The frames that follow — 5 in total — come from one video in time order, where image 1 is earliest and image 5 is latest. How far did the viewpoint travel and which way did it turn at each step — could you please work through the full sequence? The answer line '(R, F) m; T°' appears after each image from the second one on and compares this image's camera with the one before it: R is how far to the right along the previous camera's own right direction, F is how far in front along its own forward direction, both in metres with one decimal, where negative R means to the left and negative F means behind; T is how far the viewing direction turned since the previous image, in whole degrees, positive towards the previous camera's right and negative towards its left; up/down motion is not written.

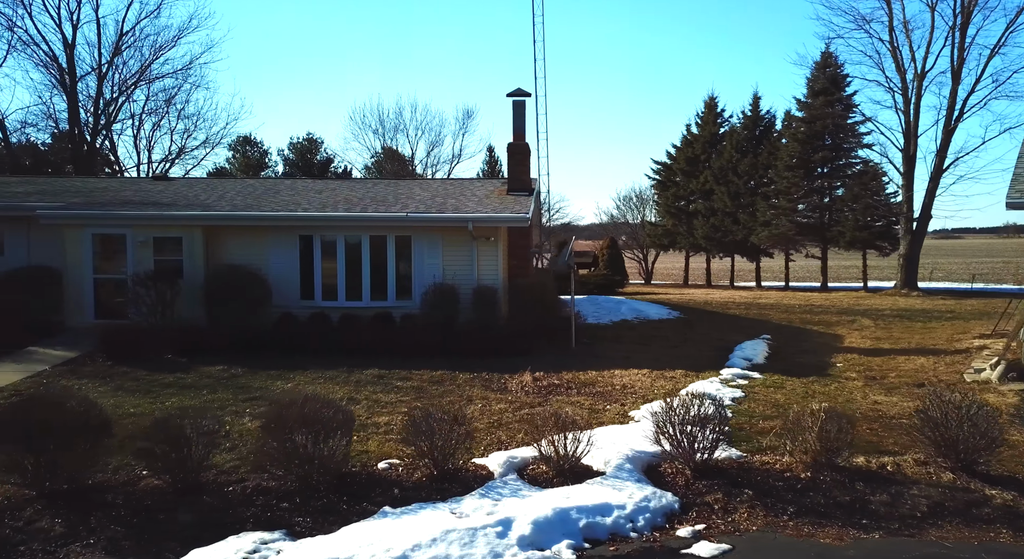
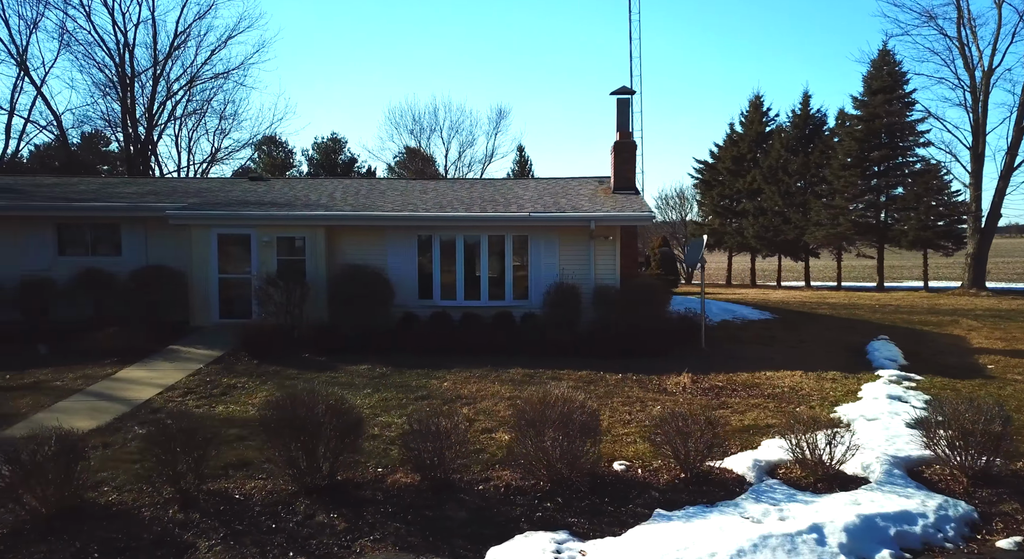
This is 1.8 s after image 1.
(-1.2, 0.0) m; -3°
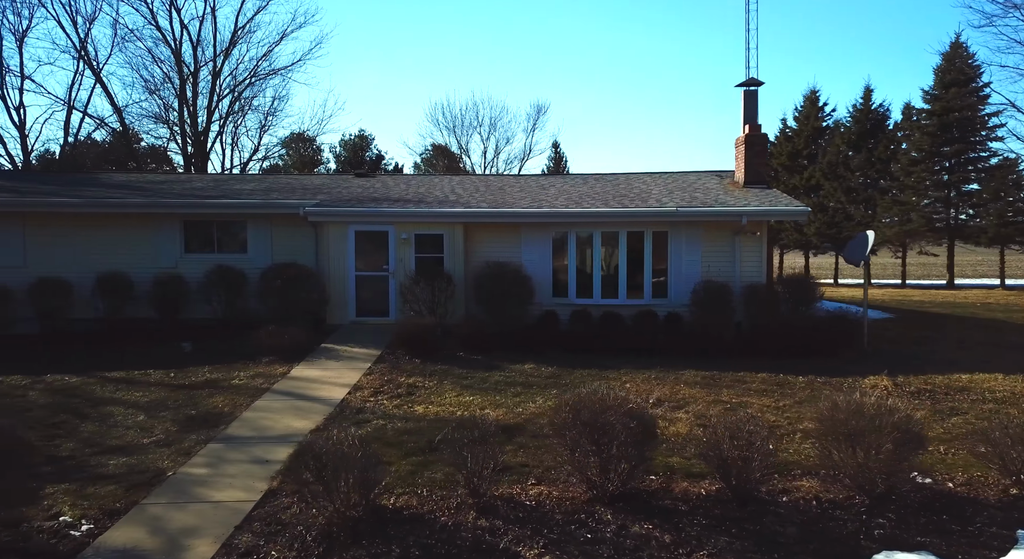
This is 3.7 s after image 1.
(-1.4, +0.2) m; -4°
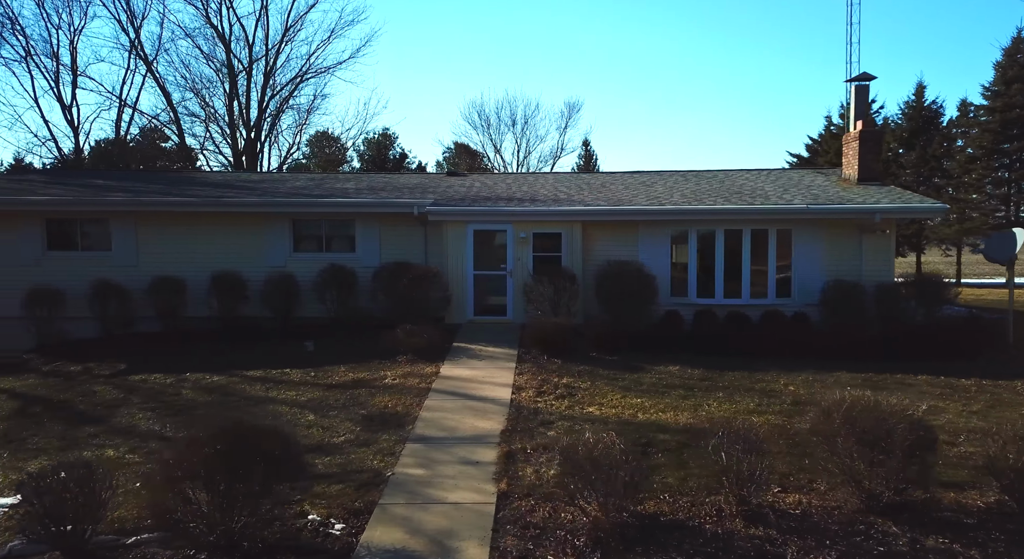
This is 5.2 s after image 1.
(-1.2, +0.1) m; -3°
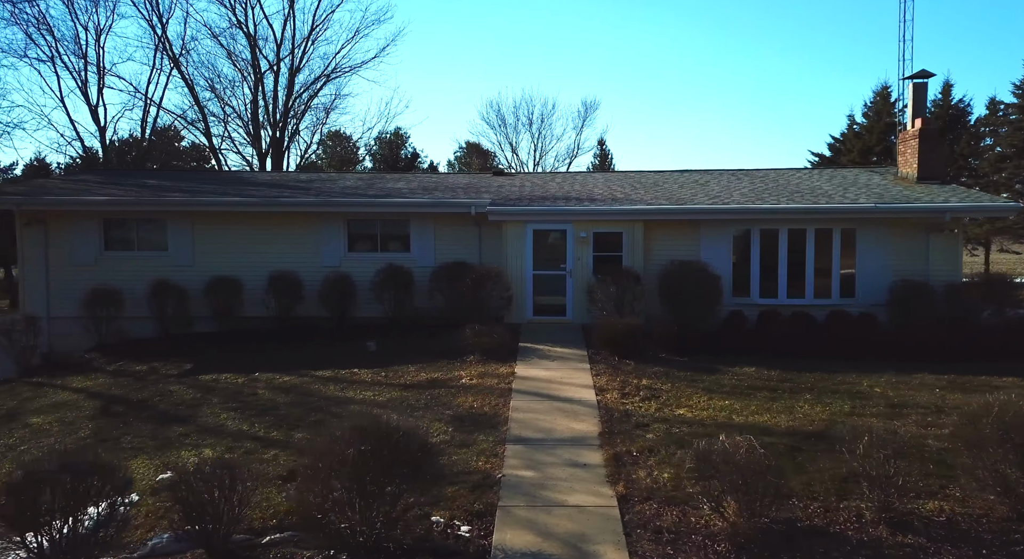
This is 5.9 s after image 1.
(-0.6, +0.1) m; -2°
